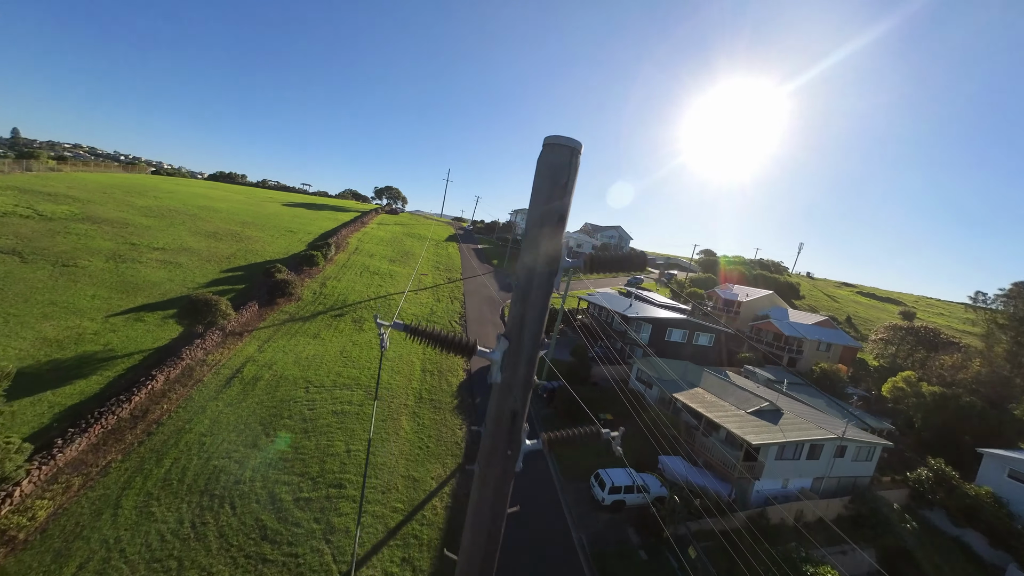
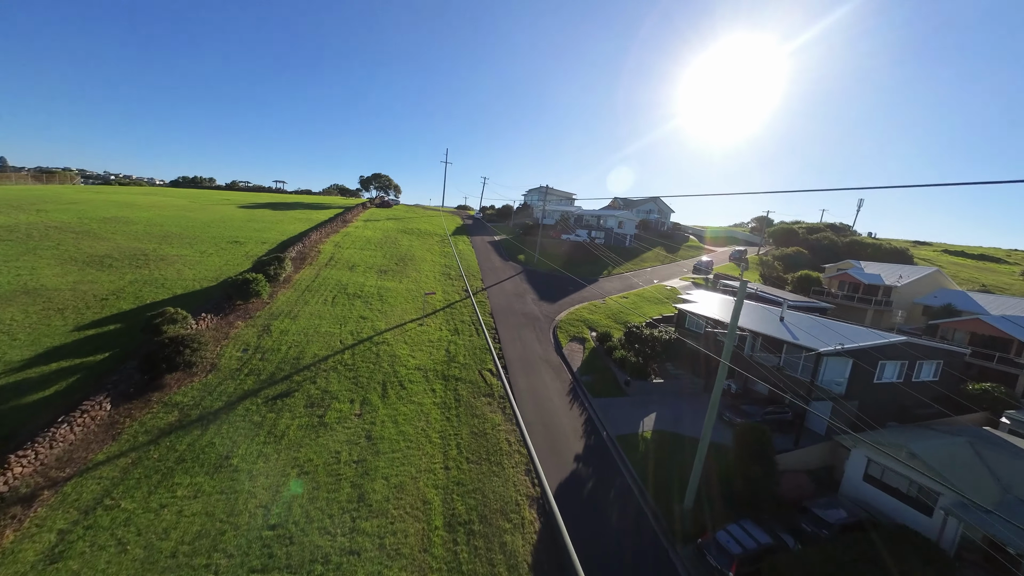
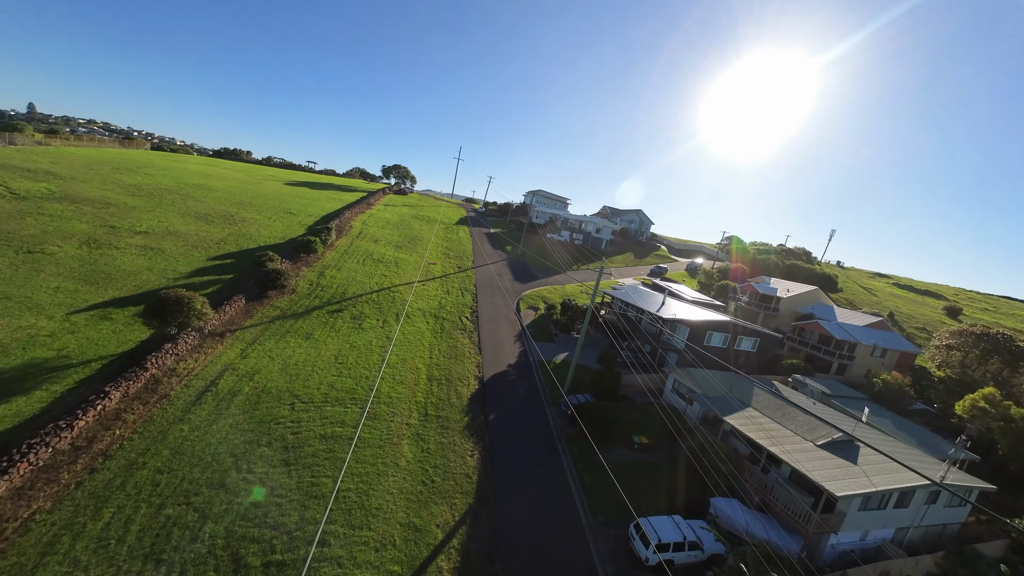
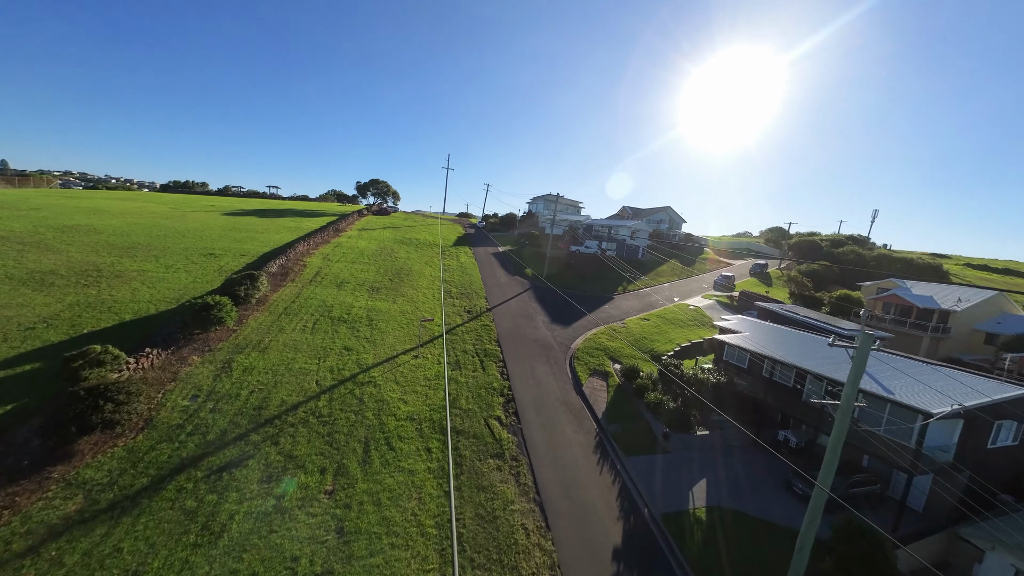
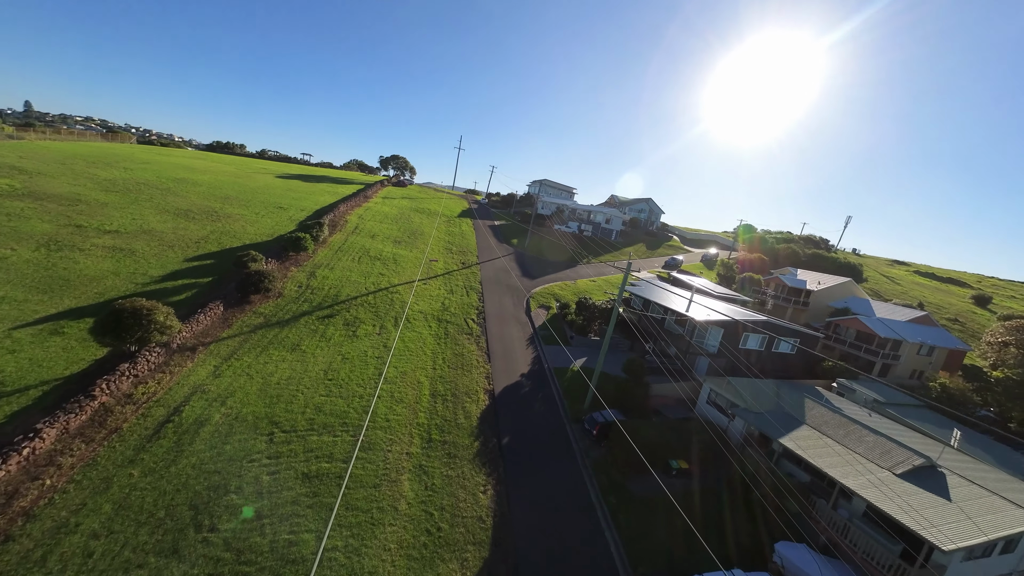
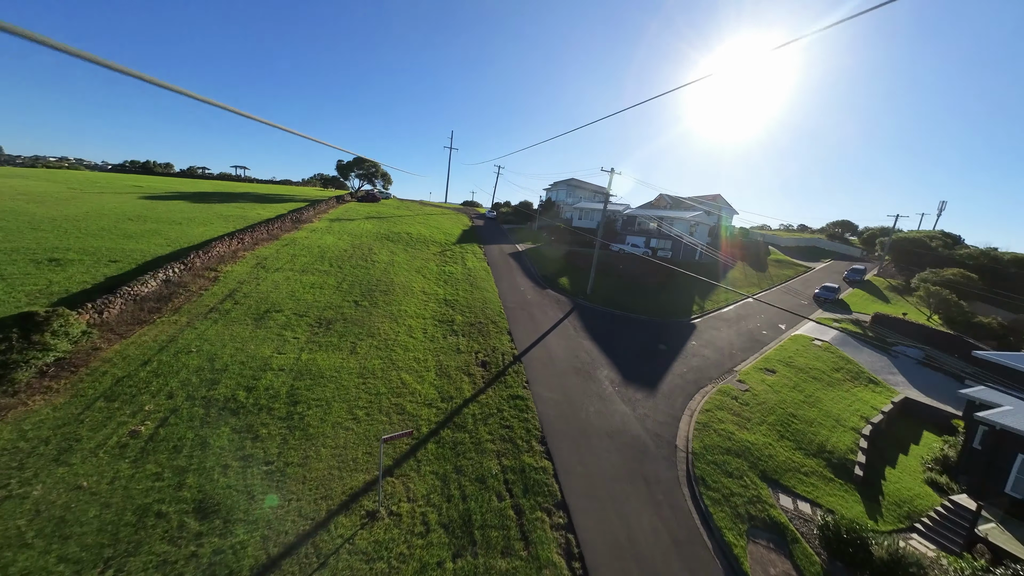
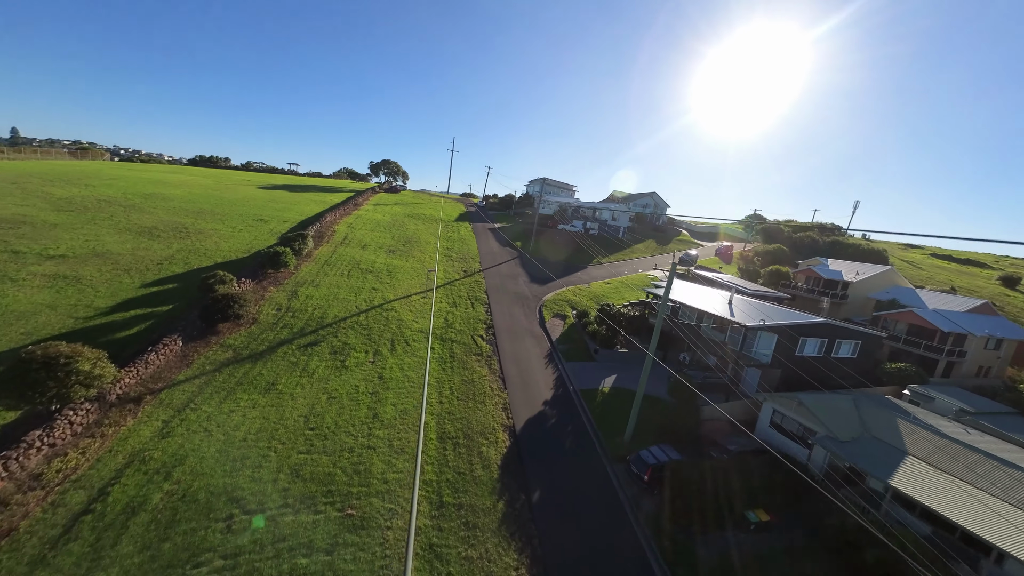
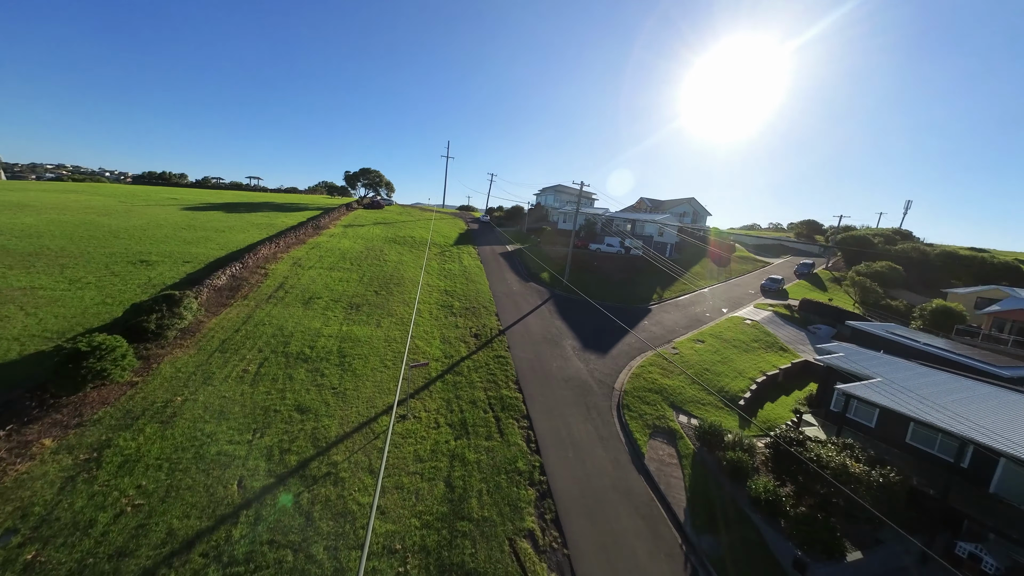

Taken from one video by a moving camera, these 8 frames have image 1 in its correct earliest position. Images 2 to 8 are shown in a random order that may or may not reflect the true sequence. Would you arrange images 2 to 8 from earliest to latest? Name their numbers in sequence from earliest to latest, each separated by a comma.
3, 5, 7, 2, 4, 8, 6
